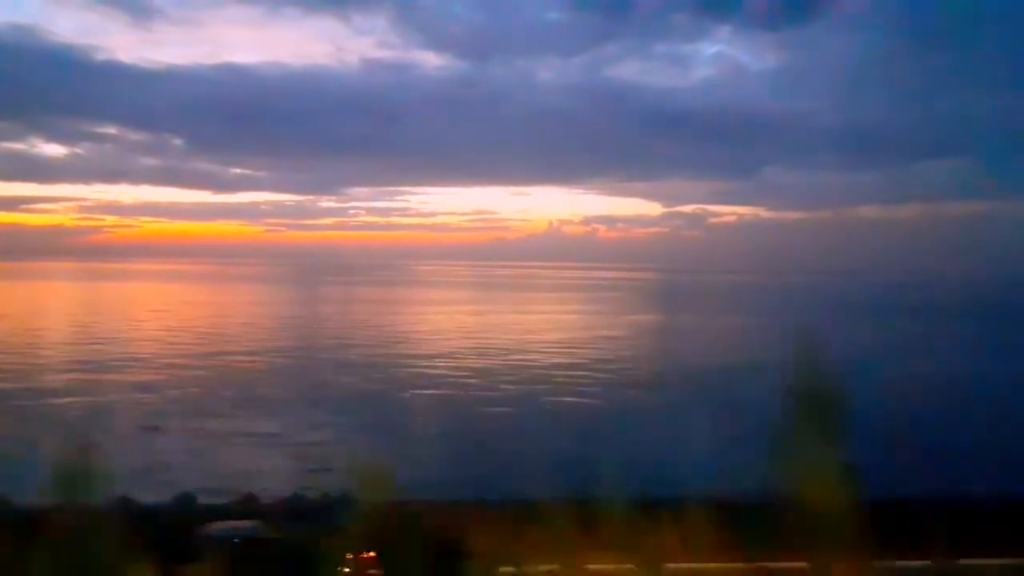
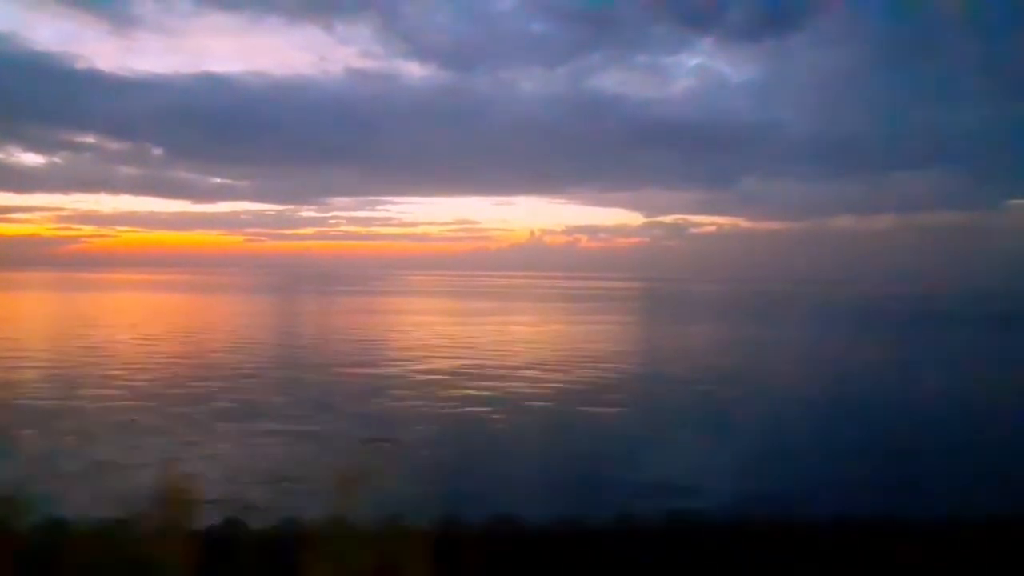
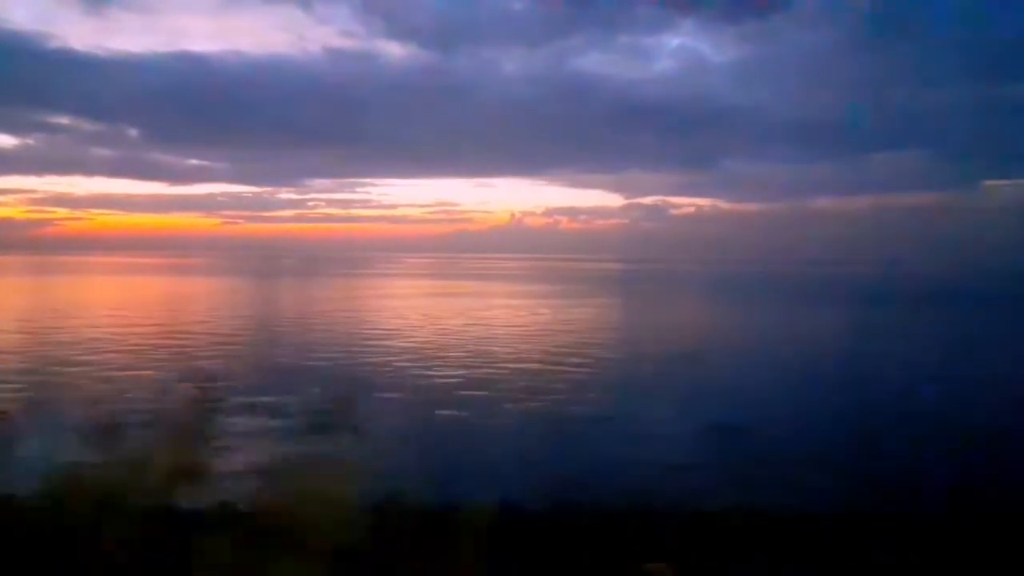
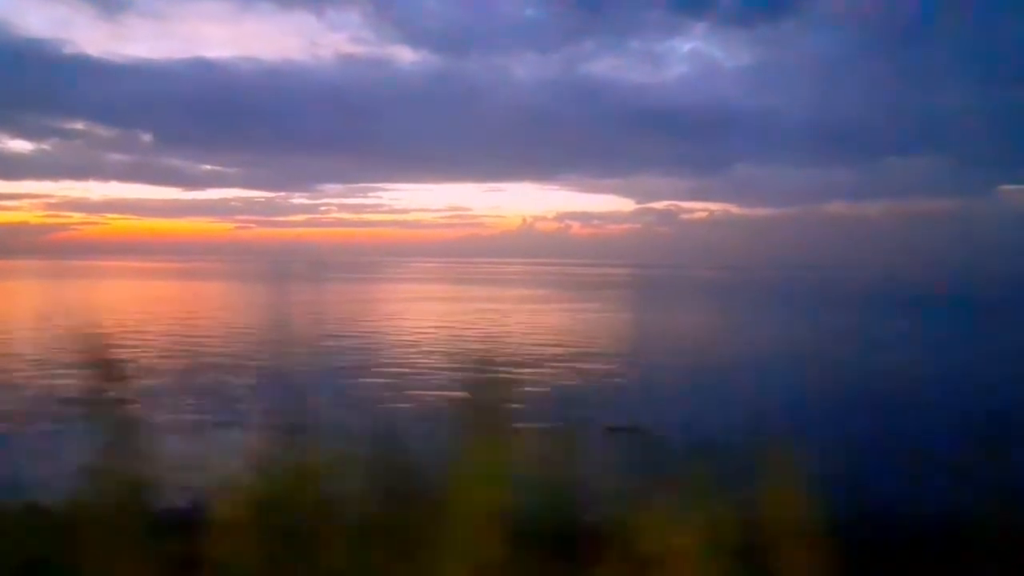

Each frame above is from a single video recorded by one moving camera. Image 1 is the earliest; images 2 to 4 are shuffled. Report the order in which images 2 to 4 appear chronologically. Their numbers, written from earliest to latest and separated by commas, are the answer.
2, 4, 3
